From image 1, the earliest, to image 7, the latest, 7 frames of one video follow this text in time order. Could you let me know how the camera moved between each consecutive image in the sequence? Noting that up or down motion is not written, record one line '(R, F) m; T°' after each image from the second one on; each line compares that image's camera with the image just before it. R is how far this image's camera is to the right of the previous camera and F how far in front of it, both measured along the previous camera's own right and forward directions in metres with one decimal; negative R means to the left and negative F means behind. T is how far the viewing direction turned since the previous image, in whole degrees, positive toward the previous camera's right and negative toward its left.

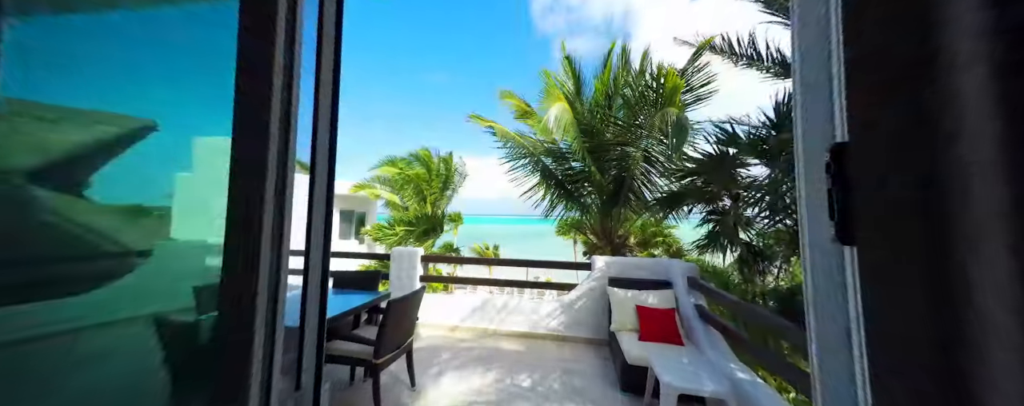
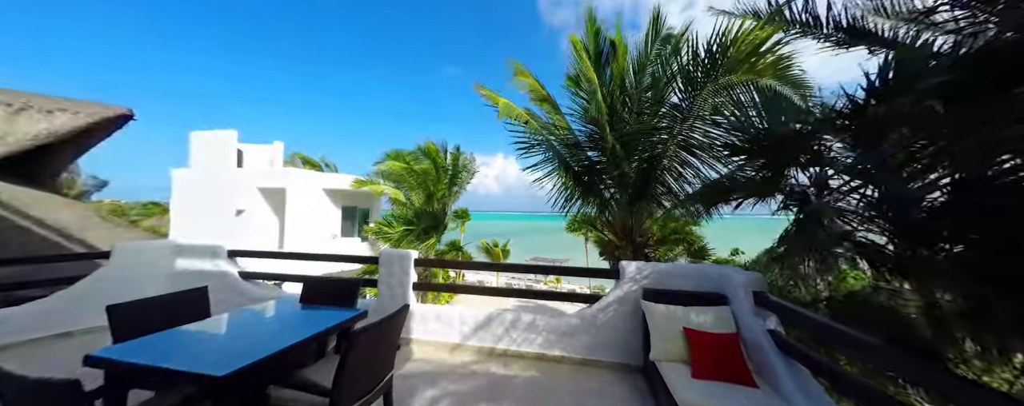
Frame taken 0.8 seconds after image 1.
(0.0, +0.5) m; -2°
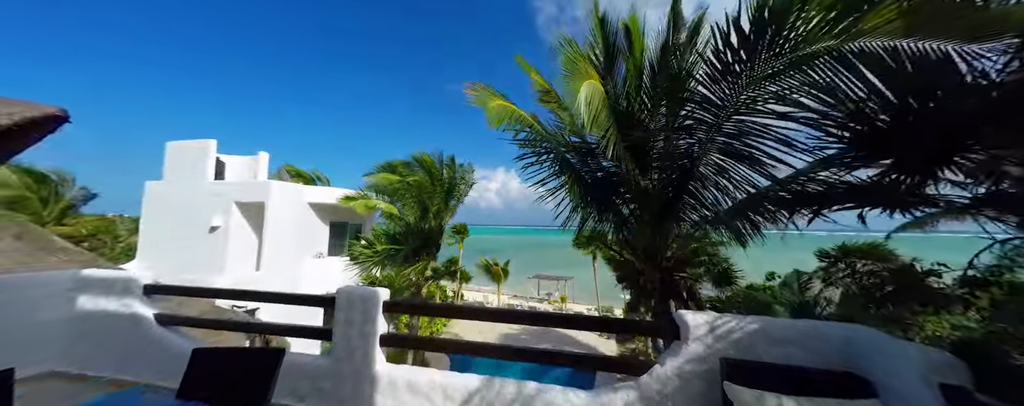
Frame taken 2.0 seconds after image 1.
(0.0, +0.7) m; 0°
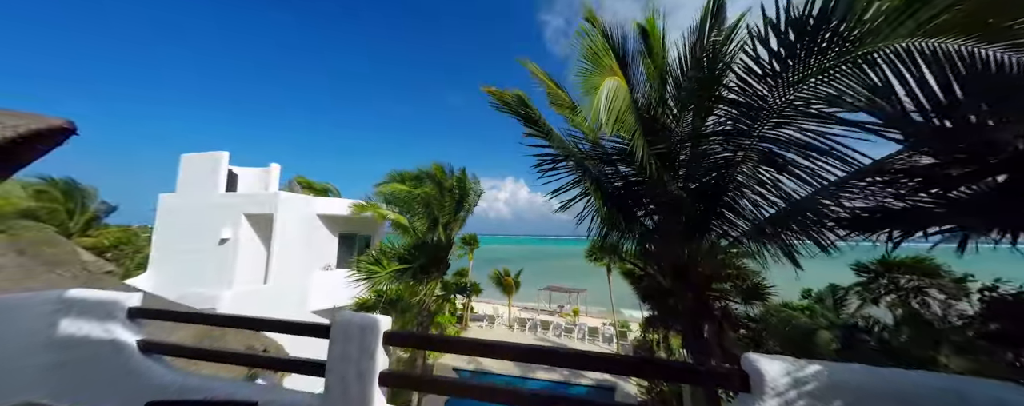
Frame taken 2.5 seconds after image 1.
(0.0, +0.2) m; -2°
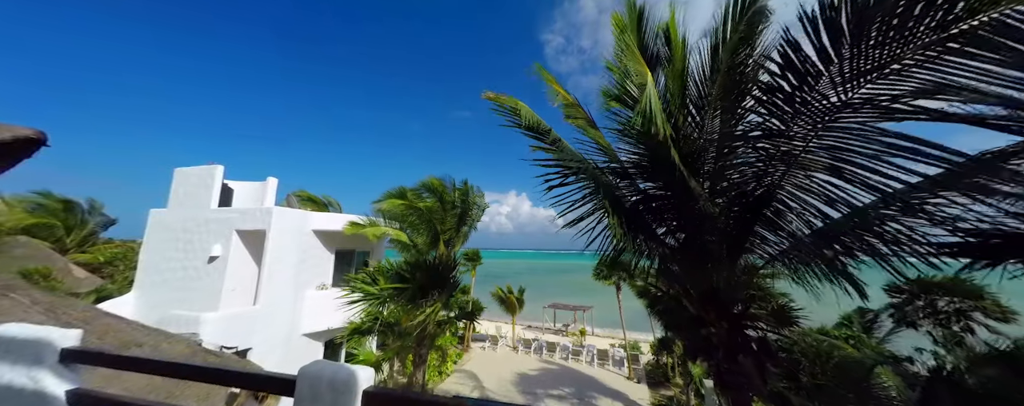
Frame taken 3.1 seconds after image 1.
(-0.1, +0.3) m; 0°
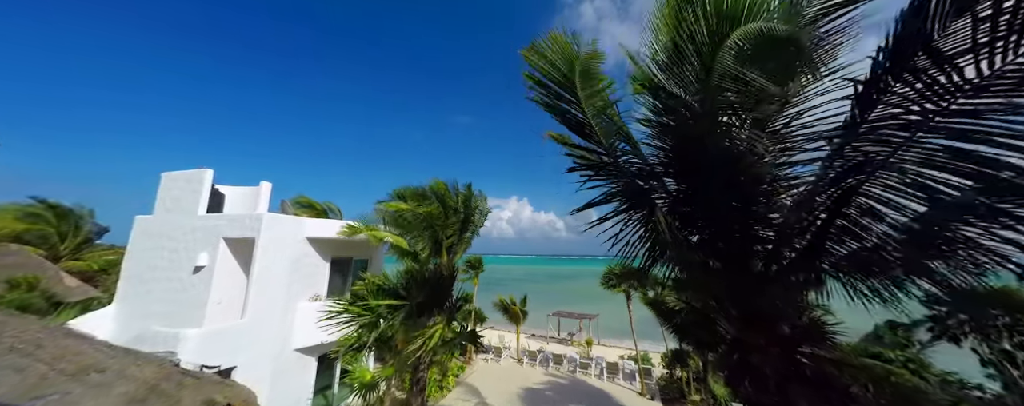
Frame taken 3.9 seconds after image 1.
(-0.1, +0.4) m; 0°
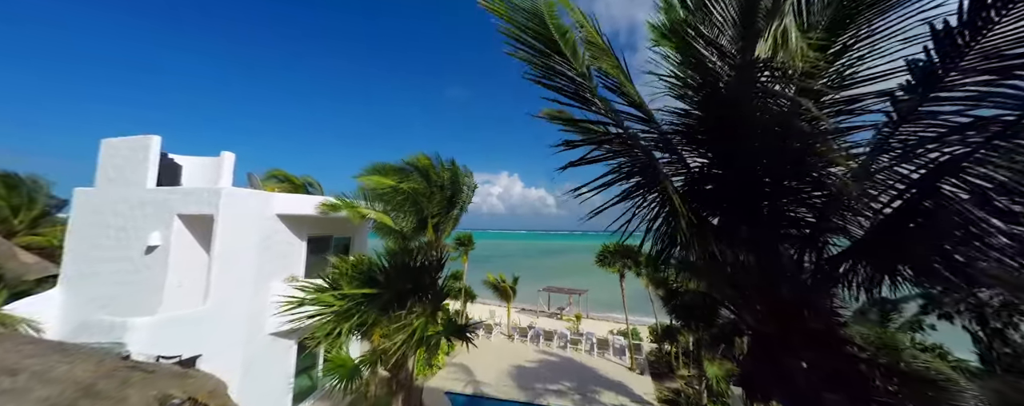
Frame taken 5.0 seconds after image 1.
(0.0, +0.5) m; +2°
